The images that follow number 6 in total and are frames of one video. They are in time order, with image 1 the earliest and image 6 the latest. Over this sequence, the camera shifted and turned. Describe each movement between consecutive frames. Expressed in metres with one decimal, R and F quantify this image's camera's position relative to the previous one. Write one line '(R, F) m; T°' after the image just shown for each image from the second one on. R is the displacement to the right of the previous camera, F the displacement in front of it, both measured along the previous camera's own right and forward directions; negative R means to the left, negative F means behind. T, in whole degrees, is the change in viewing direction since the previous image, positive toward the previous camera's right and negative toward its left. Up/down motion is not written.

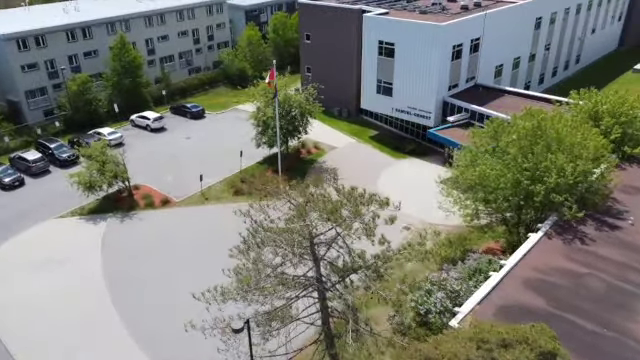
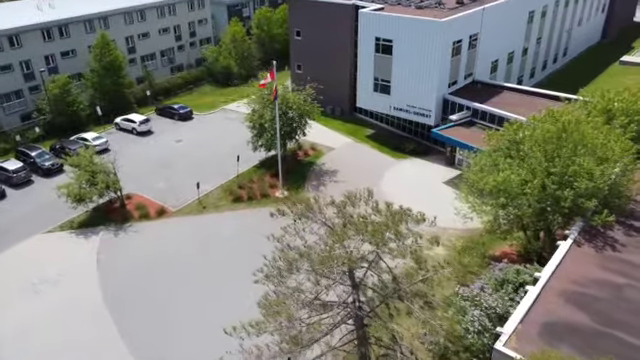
(-1.8, +1.4) m; +3°
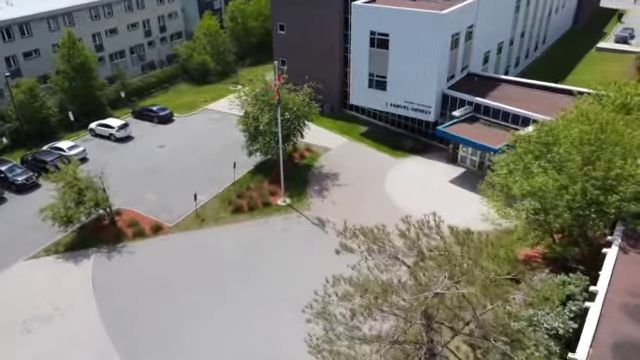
(-2.7, +2.0) m; +4°
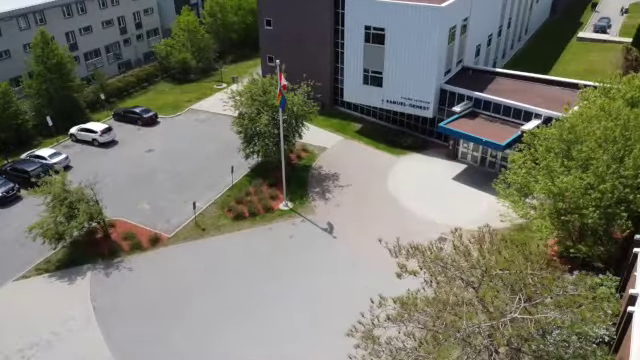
(-1.9, +1.2) m; +3°
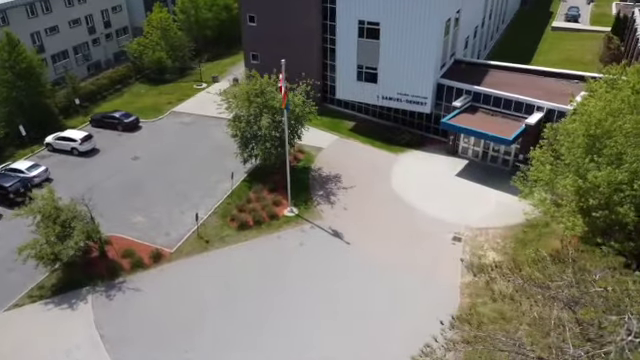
(-2.4, +1.4) m; +4°
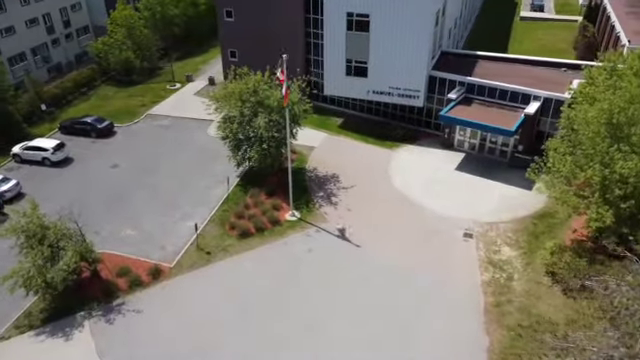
(-2.4, +1.5) m; +5°
